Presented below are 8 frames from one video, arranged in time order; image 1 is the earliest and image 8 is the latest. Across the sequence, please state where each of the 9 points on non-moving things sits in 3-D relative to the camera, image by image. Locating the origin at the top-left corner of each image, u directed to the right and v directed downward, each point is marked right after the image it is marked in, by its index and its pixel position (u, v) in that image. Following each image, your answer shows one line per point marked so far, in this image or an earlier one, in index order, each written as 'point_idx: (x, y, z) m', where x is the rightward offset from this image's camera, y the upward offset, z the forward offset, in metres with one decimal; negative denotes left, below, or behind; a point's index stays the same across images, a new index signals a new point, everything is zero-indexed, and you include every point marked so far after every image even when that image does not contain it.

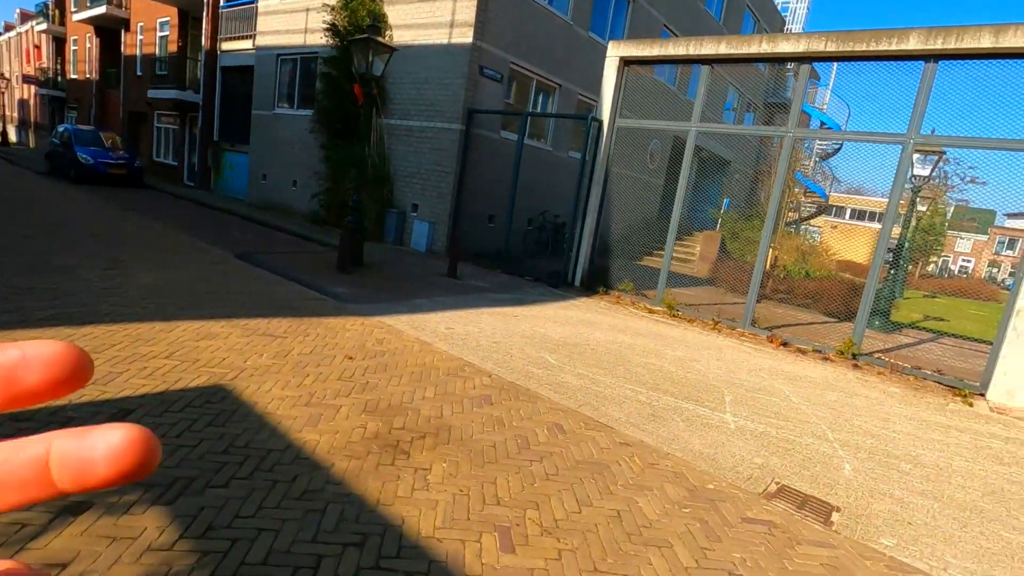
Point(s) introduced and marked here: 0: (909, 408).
0: (+4.3, -1.3, +5.8) m
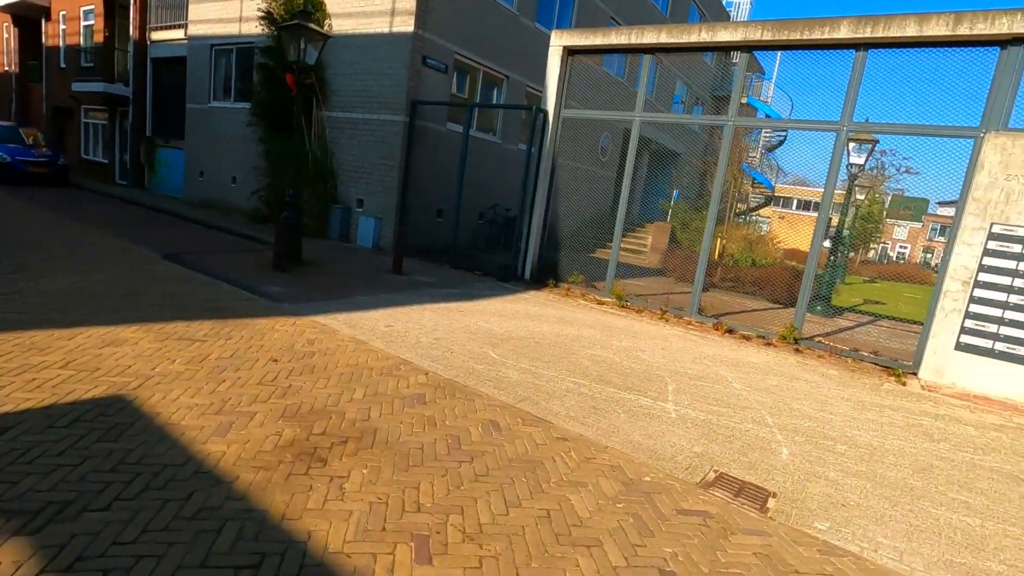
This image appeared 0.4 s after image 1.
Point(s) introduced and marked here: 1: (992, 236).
0: (+3.7, -1.1, +5.9) m
1: (+5.7, +0.6, +6.4) m
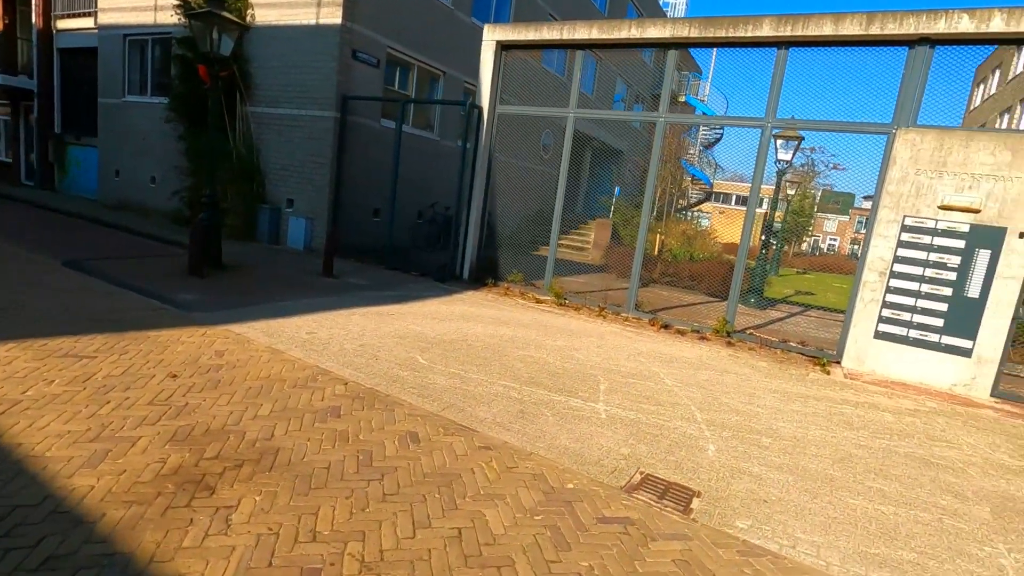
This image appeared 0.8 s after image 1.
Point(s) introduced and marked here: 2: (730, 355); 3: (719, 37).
0: (+2.9, -1.0, +6.0) m
1: (+4.8, +0.7, +6.6) m
2: (+2.8, -0.9, +6.9) m
3: (+2.9, +3.5, +7.6) m
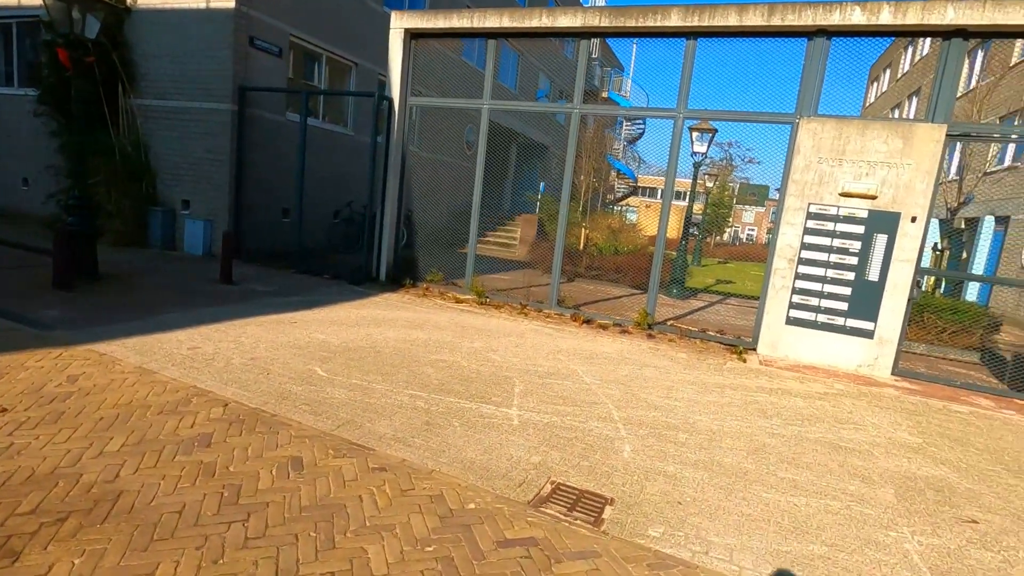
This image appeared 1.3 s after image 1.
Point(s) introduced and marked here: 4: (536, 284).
0: (+2.0, -0.9, +6.0) m
1: (+3.8, +0.9, +6.8) m
2: (+1.8, -0.8, +6.9) m
3: (+1.6, +3.6, +7.5) m
4: (+0.5, +0.1, +10.0) m
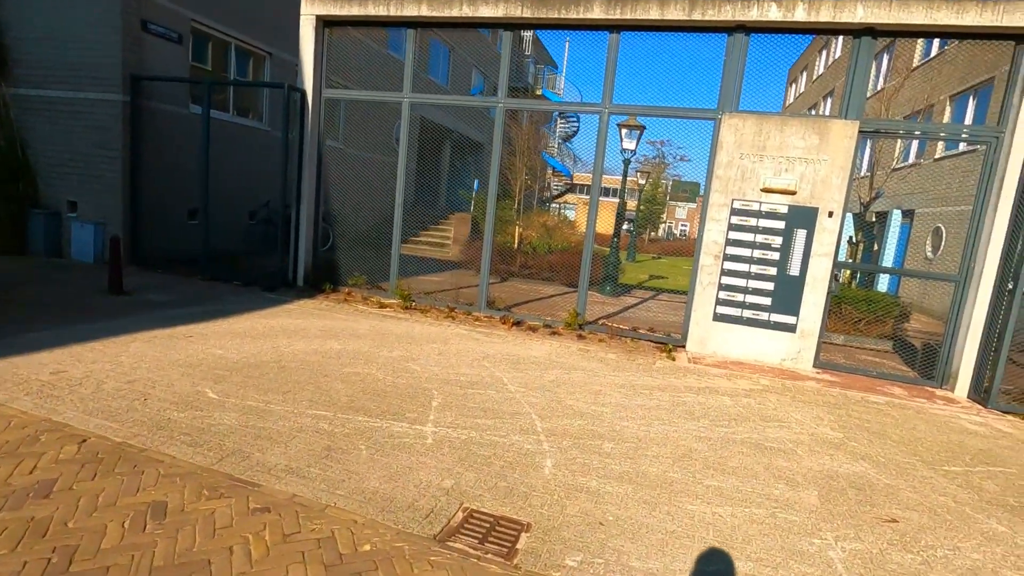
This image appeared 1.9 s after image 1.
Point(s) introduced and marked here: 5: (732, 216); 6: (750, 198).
0: (+1.2, -0.9, +5.8) m
1: (+2.8, +1.0, +6.8) m
2: (+0.8, -0.8, +6.7) m
3: (+0.5, +3.6, +7.3) m
4: (-0.8, 0.0, +9.6) m
5: (+2.8, +0.9, +6.8) m
6: (+3.0, +1.1, +6.7) m
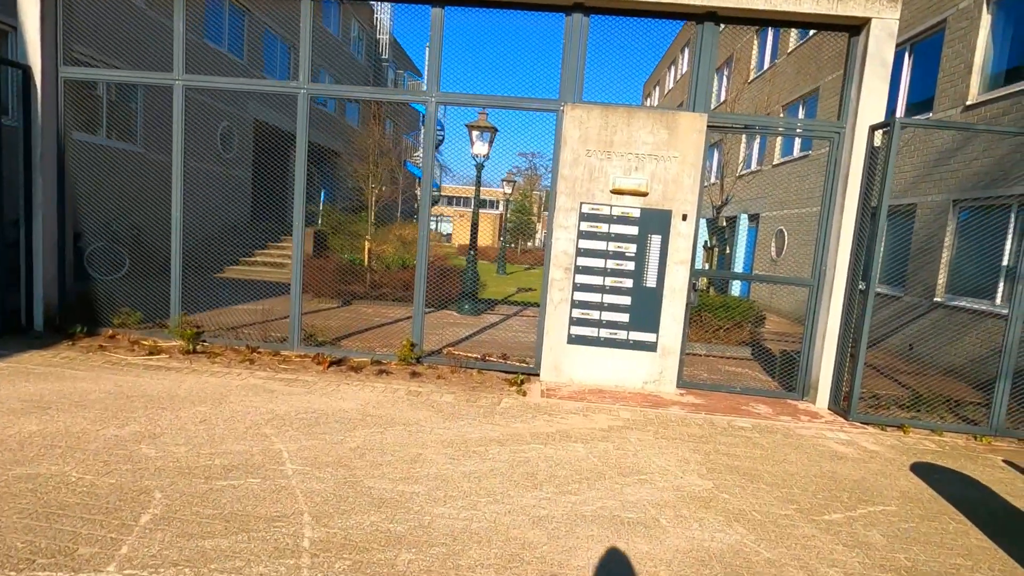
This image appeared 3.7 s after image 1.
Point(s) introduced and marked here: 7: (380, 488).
0: (-0.5, -1.2, +4.6) m
1: (+0.8, +0.8, +5.9) m
2: (-1.0, -1.0, +5.3) m
3: (-1.7, +3.3, +5.9) m
4: (-3.3, -0.4, +7.9) m
5: (+0.8, +0.7, +5.9) m
6: (+0.9, +1.0, +5.9) m
7: (-0.8, -1.3, +3.5) m
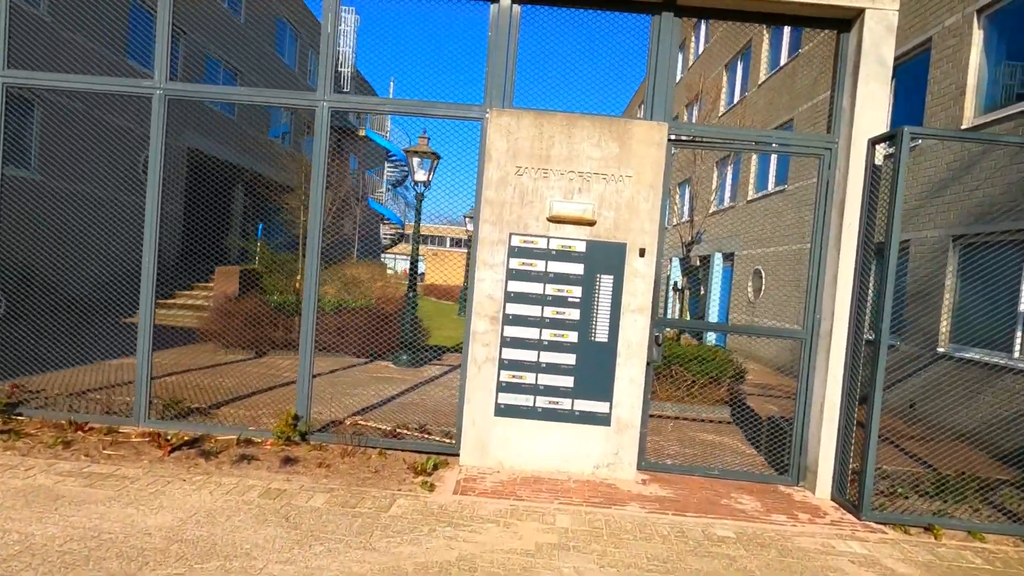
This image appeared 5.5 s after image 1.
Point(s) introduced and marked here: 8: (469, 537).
0: (-1.2, -1.5, +3.1) m
1: (0.0, +0.3, +4.6) m
2: (-1.8, -1.5, +3.8) m
3: (-2.4, +2.8, +4.7) m
4: (-4.1, -1.0, +6.3) m
5: (0.0, +0.3, +4.6) m
6: (+0.2, +0.5, +4.6) m
7: (-1.5, -1.6, +2.0) m
8: (-0.3, -1.6, +3.5) m
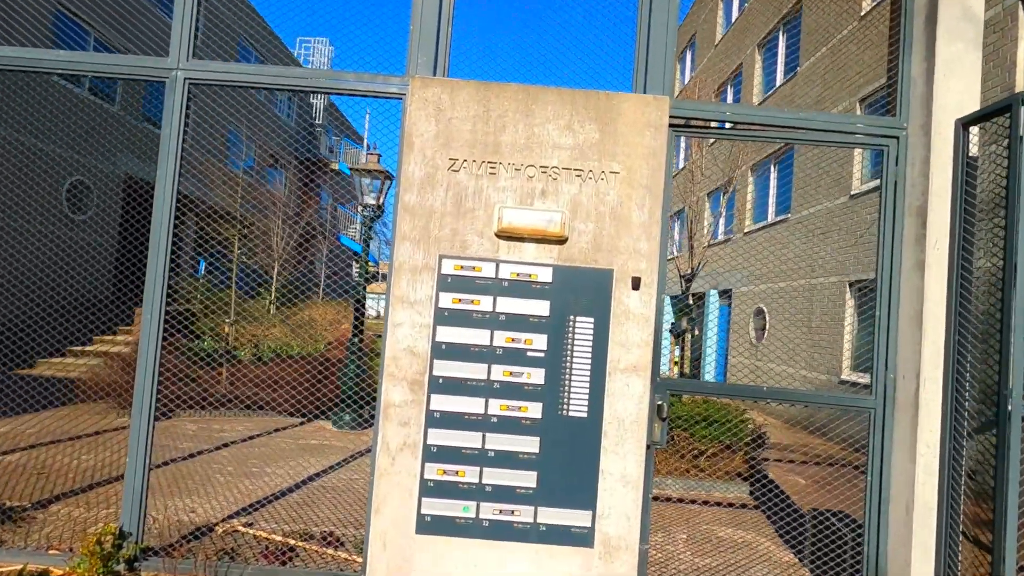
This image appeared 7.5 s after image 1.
0: (-1.6, -1.7, +1.5) m
1: (-0.4, 0.0, +3.1) m
2: (-2.1, -1.7, +2.2) m
3: (-2.8, +2.5, +3.4) m
4: (-4.5, -1.4, +4.6) m
5: (-0.4, 0.0, +3.1) m
6: (-0.2, +0.2, +3.1) m
7: (-1.8, -1.7, +0.4) m
8: (-0.6, -1.8, +1.9) m
